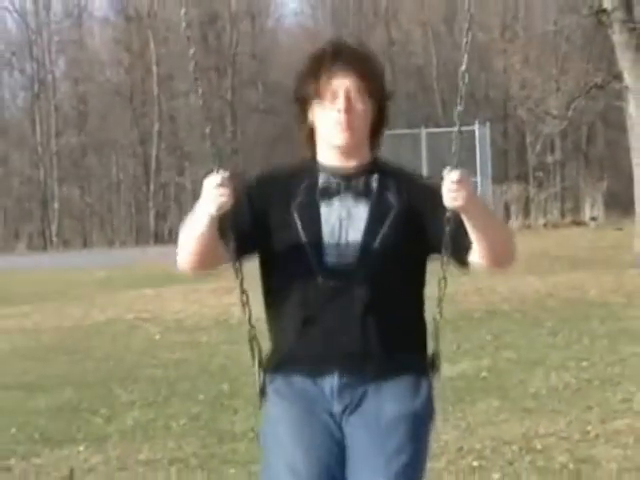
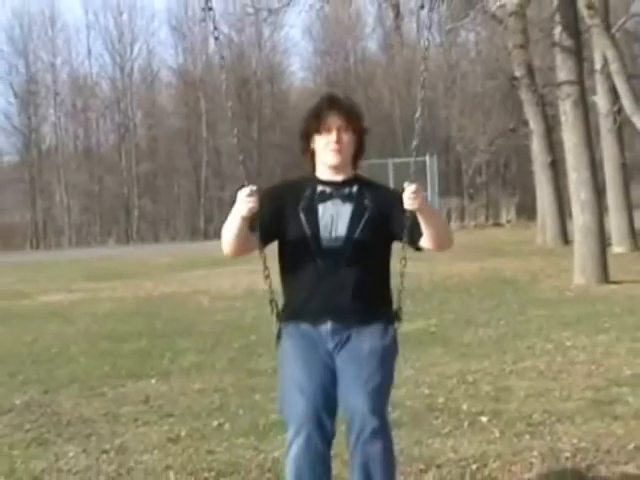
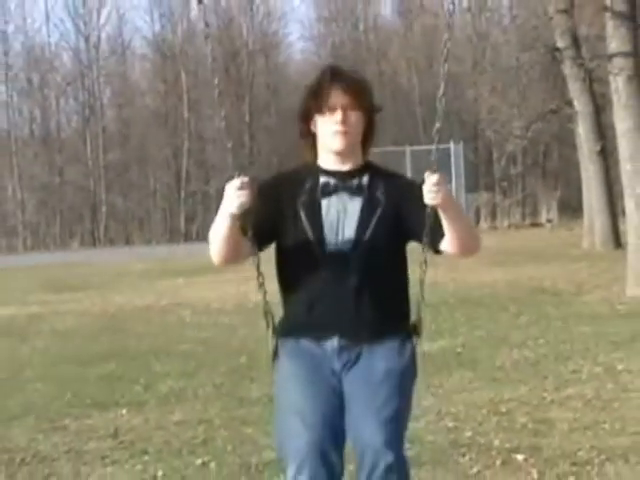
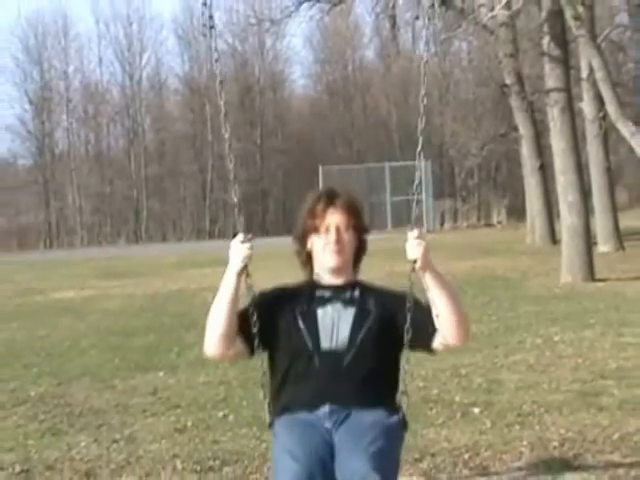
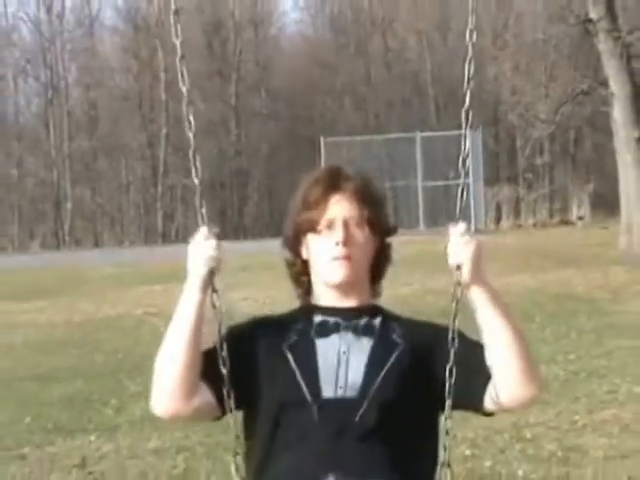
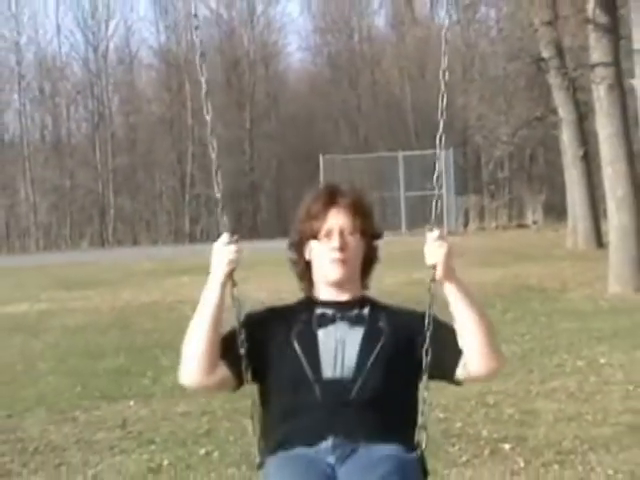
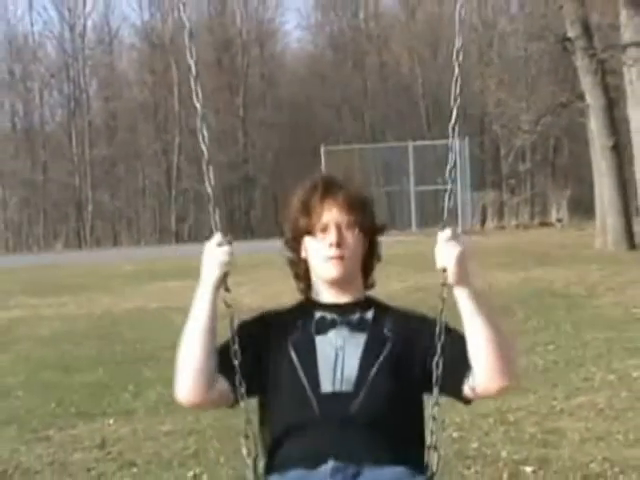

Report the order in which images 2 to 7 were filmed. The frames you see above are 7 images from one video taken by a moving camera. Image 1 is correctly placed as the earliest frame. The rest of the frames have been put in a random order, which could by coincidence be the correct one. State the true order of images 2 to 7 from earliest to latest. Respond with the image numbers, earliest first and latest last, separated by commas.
5, 7, 3, 6, 2, 4
